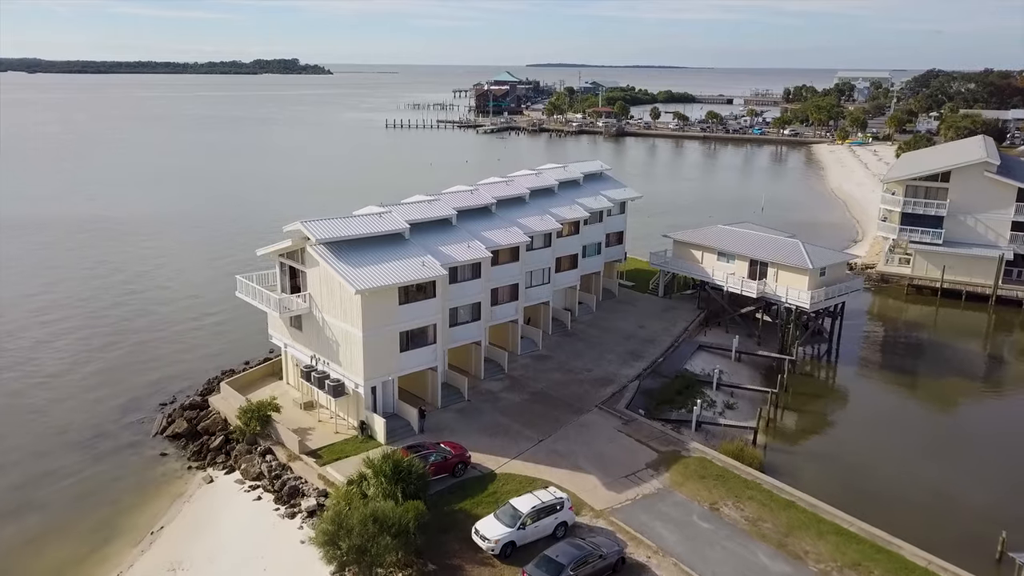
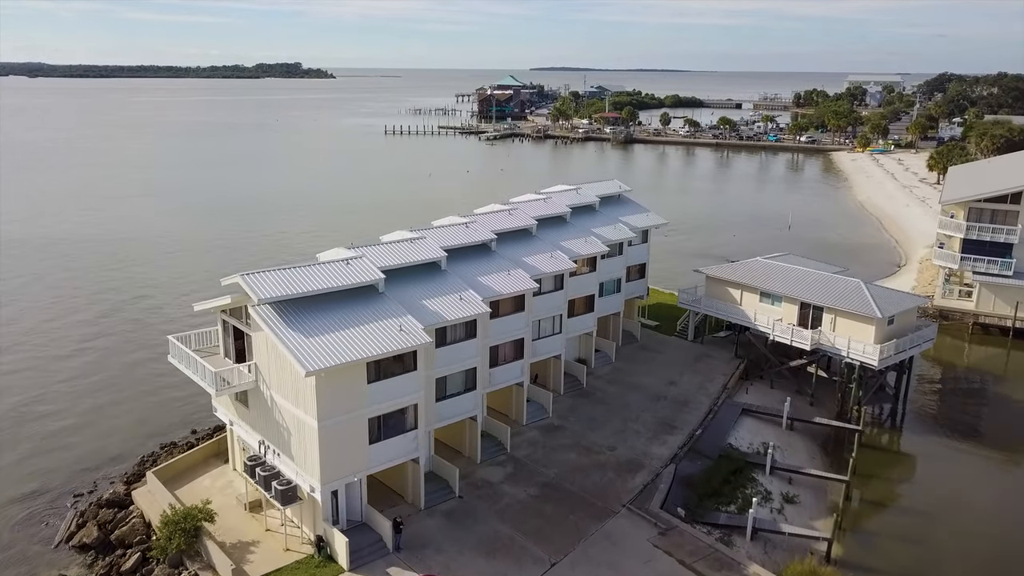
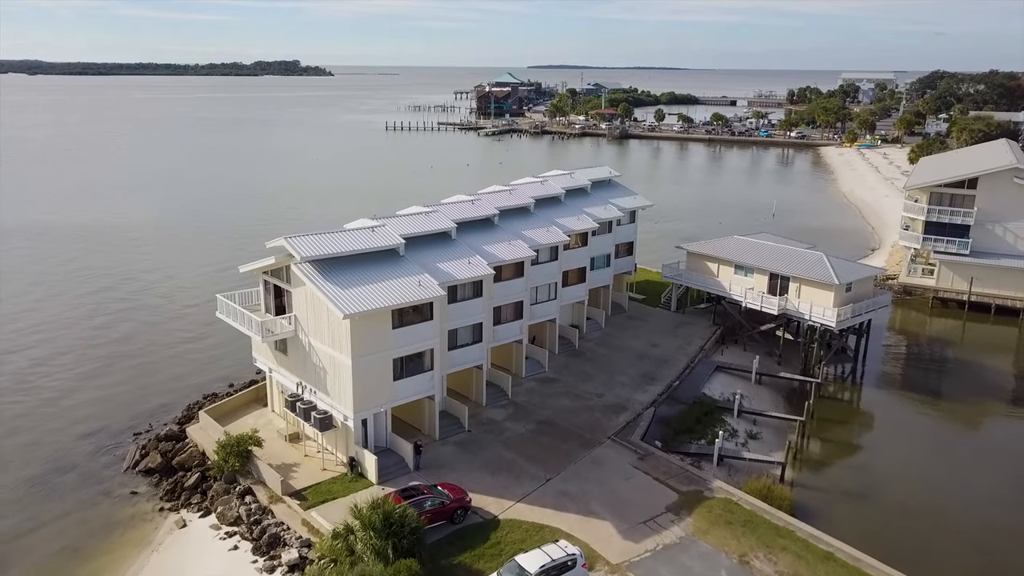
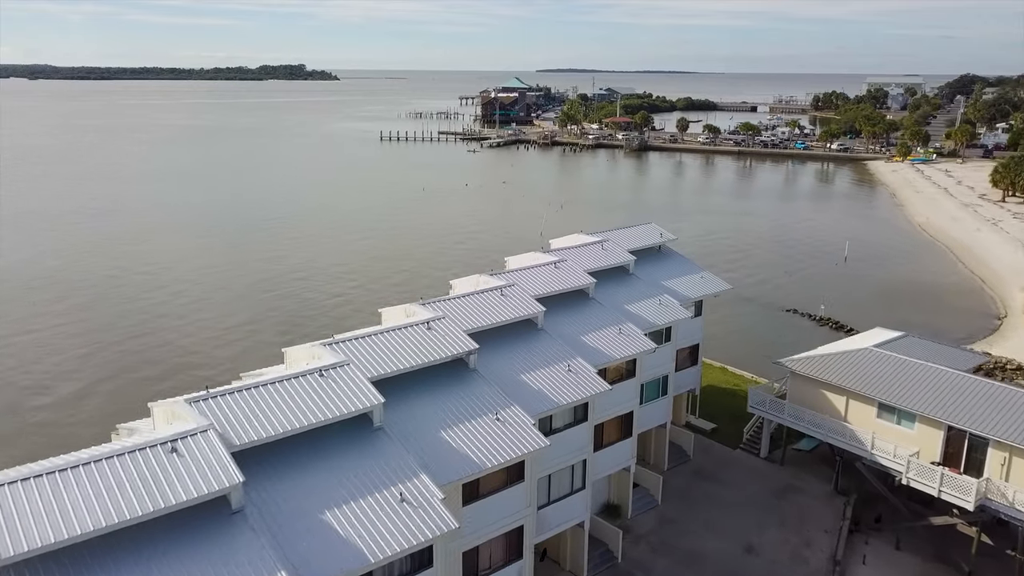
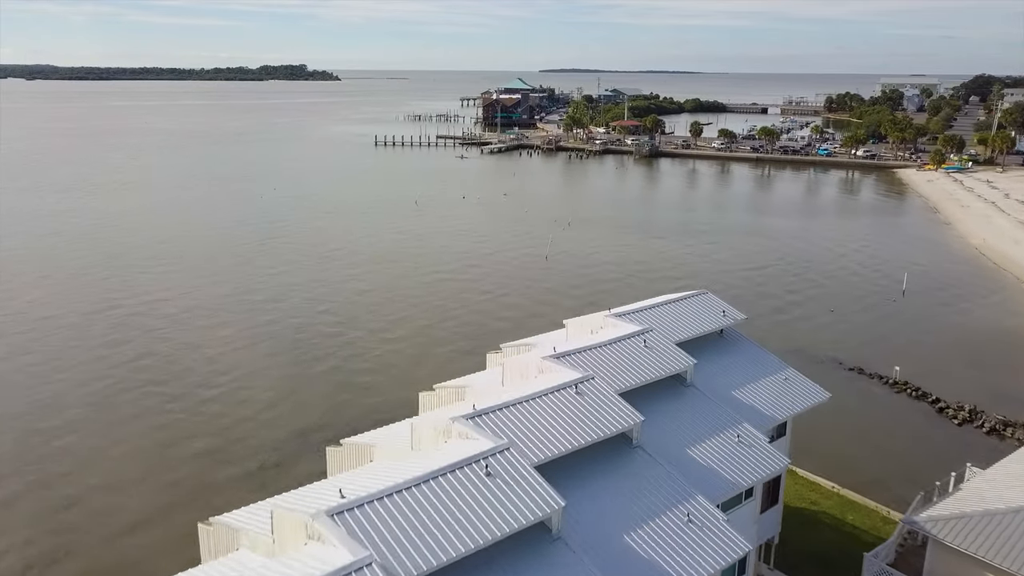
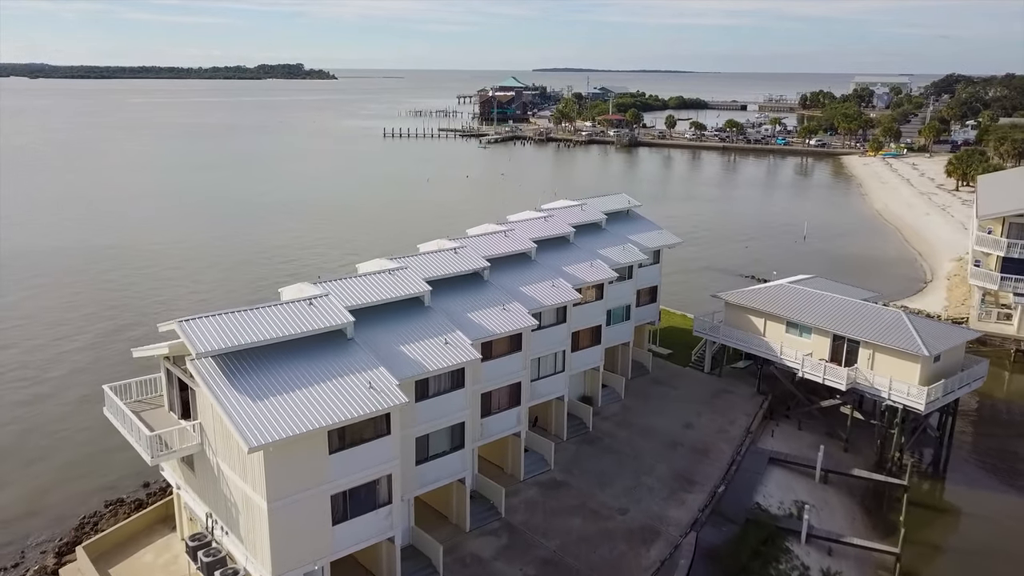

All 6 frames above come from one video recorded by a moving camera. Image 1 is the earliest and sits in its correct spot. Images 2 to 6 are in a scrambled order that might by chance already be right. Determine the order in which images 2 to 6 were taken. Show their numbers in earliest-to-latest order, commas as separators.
3, 2, 6, 4, 5
